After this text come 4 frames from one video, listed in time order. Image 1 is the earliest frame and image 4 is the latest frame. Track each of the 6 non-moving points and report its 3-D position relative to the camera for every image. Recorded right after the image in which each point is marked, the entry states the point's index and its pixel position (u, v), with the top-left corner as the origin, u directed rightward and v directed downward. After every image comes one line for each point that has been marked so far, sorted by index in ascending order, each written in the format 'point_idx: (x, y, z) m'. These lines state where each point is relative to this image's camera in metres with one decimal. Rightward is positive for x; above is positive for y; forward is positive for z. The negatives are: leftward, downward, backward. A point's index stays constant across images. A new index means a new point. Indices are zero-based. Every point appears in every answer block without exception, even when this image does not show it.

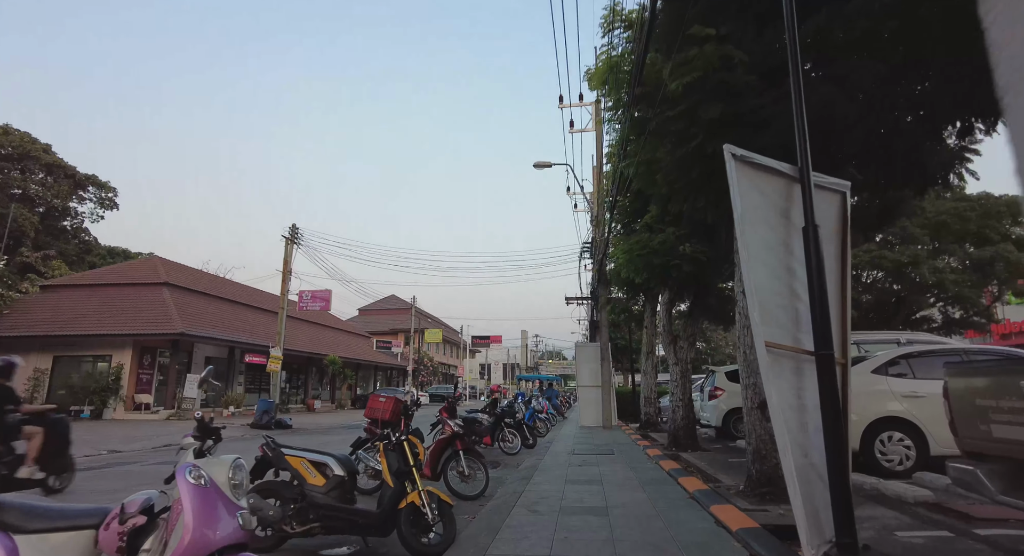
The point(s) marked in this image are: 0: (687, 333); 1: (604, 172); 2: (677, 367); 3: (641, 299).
0: (+3.3, -1.1, +10.3) m
1: (+2.7, +3.1, +15.7) m
2: (+3.1, -1.7, +10.1) m
3: (+3.5, -0.5, +14.8) m
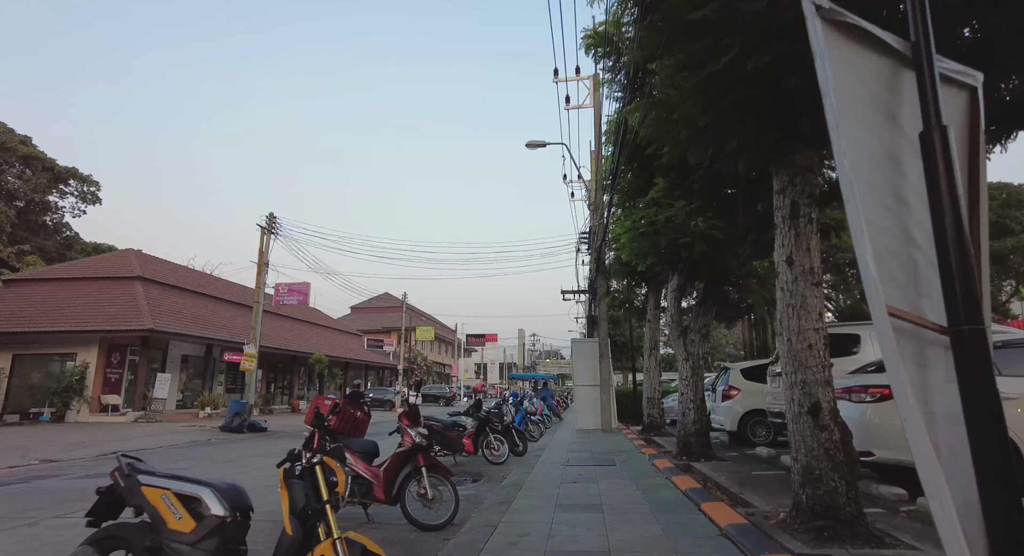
0: (+3.1, -0.8, +9.0) m
1: (+2.4, +3.4, +14.4) m
2: (+2.9, -1.5, +8.8) m
3: (+3.3, -0.2, +13.5) m
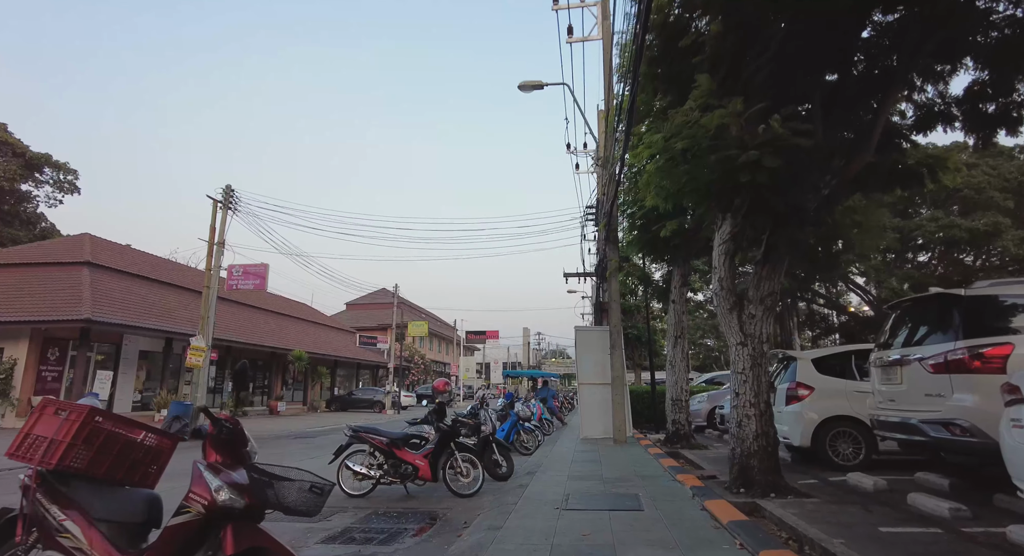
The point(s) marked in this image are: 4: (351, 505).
0: (+2.8, -0.2, +6.1) m
1: (+2.2, +4.0, +11.5) m
2: (+2.6, -0.9, +6.0) m
3: (+3.0, +0.4, +10.7) m
4: (-1.8, -2.6, +6.1) m
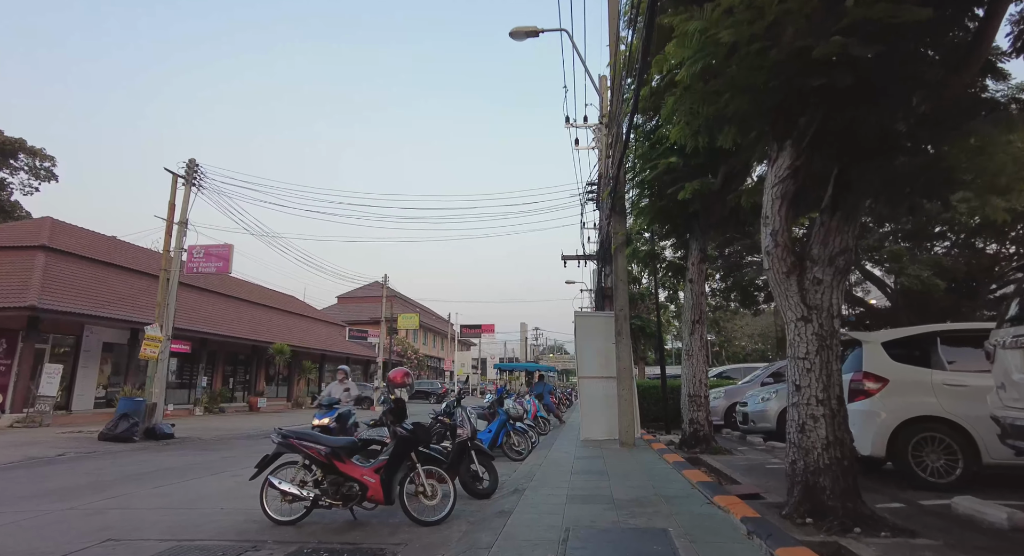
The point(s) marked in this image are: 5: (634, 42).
0: (+2.6, +0.2, +4.5) m
1: (+2.0, +4.4, +9.9) m
2: (+2.4, -0.5, +4.4) m
3: (+2.9, +0.8, +9.1) m
4: (-2.0, -2.2, +4.5) m
5: (+1.9, +3.8, +8.5) m
